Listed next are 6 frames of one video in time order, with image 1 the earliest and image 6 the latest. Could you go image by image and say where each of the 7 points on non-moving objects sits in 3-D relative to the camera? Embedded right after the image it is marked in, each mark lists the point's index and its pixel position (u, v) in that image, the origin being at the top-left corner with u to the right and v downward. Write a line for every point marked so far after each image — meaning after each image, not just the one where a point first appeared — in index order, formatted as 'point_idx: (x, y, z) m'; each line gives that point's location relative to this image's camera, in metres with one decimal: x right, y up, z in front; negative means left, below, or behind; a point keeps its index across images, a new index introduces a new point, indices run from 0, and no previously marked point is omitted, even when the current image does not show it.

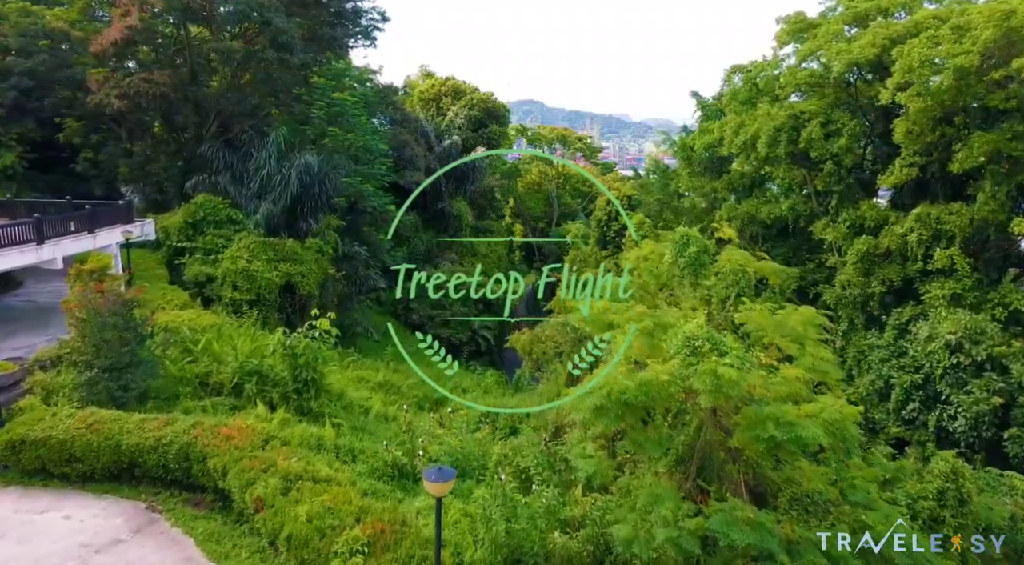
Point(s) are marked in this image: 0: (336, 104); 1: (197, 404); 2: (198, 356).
0: (-4.2, +4.3, +19.1) m
1: (-3.9, -1.5, +9.6) m
2: (-4.3, -1.0, +10.7) m
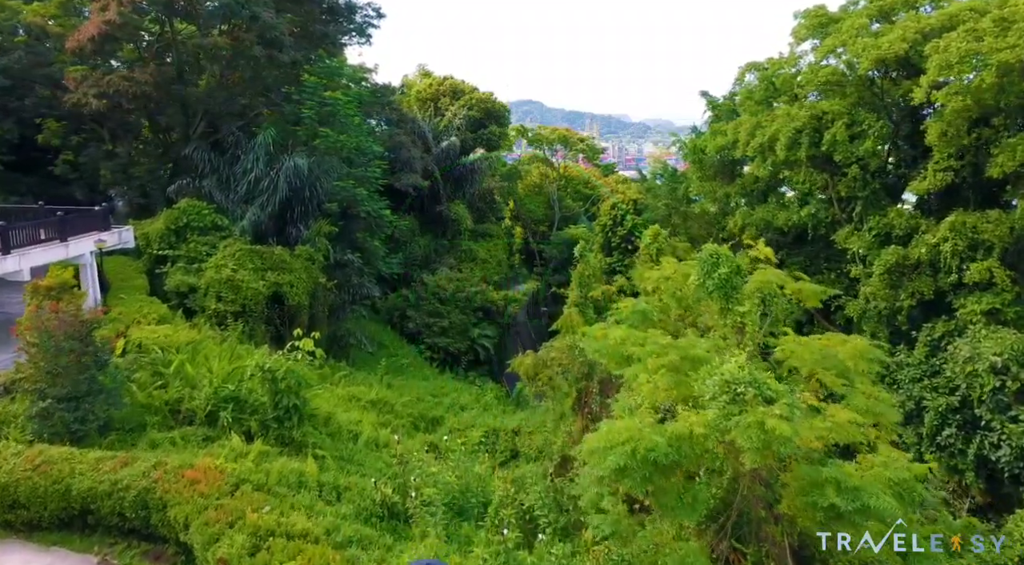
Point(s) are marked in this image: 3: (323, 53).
0: (-4.2, +4.1, +18.1) m
1: (-3.8, -1.7, +8.7) m
2: (-4.2, -1.2, +9.7) m
3: (-4.8, +5.8, +19.8) m
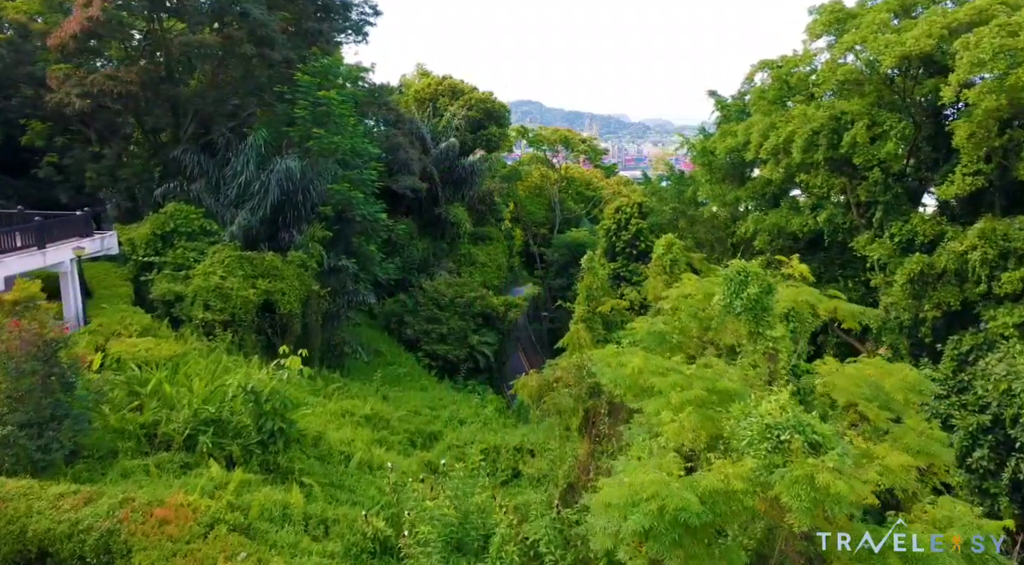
0: (-4.2, +4.0, +17.5) m
1: (-3.8, -1.8, +8.0) m
2: (-4.2, -1.4, +9.1) m
3: (-4.7, +5.7, +19.2) m
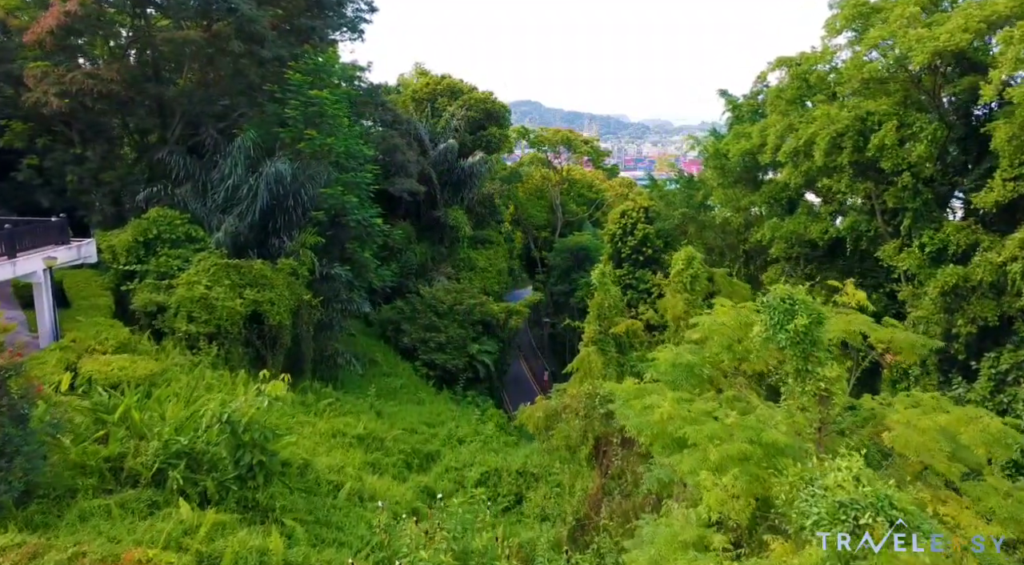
0: (-4.2, +3.8, +16.7) m
1: (-3.8, -2.0, +7.2) m
2: (-4.2, -1.5, +8.3) m
3: (-4.7, +5.5, +18.3) m
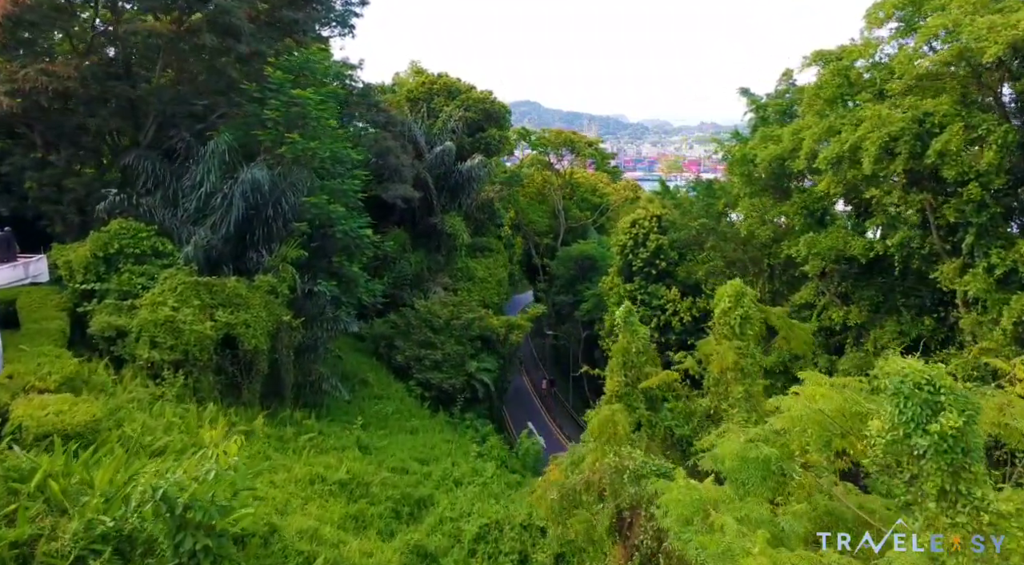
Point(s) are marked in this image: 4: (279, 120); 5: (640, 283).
0: (-4.2, +3.4, +15.2) m
1: (-3.7, -2.4, +5.7) m
2: (-4.1, -1.9, +6.8) m
3: (-4.7, +5.1, +16.8) m
4: (-4.5, +3.1, +15.1) m
5: (+2.6, 0.0, +15.9) m
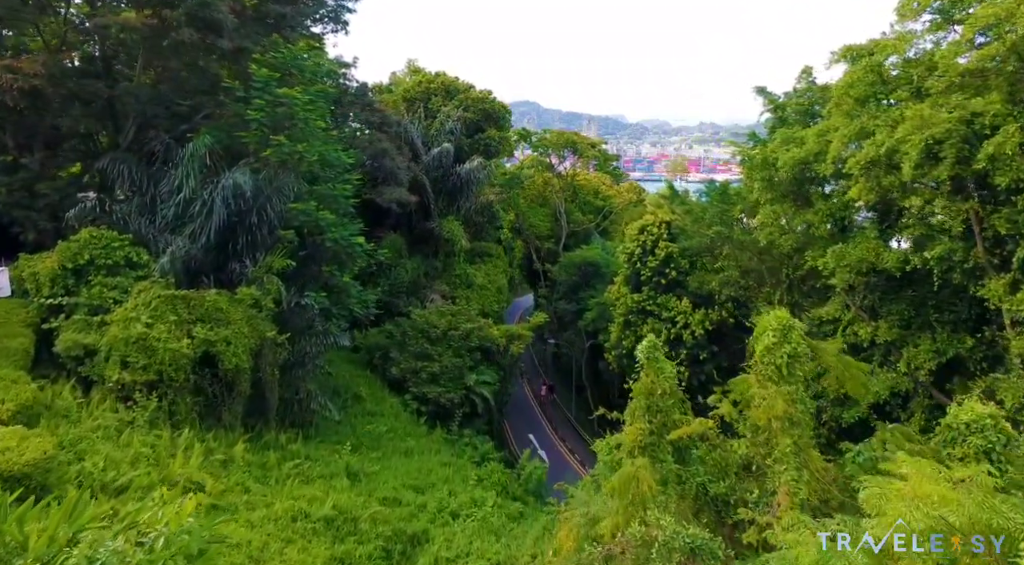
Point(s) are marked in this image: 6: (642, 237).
0: (-4.1, +3.2, +14.2) m
1: (-3.7, -2.6, +4.7) m
2: (-4.1, -2.1, +5.8) m
3: (-4.7, +4.9, +15.9) m
4: (-4.4, +2.9, +14.1) m
5: (+2.6, -0.2, +15.0) m
6: (+2.5, +0.8, +14.7) m
